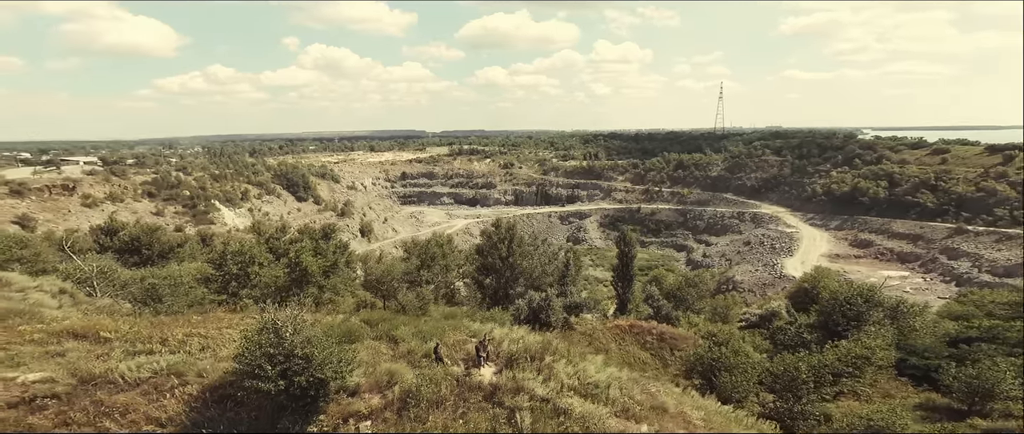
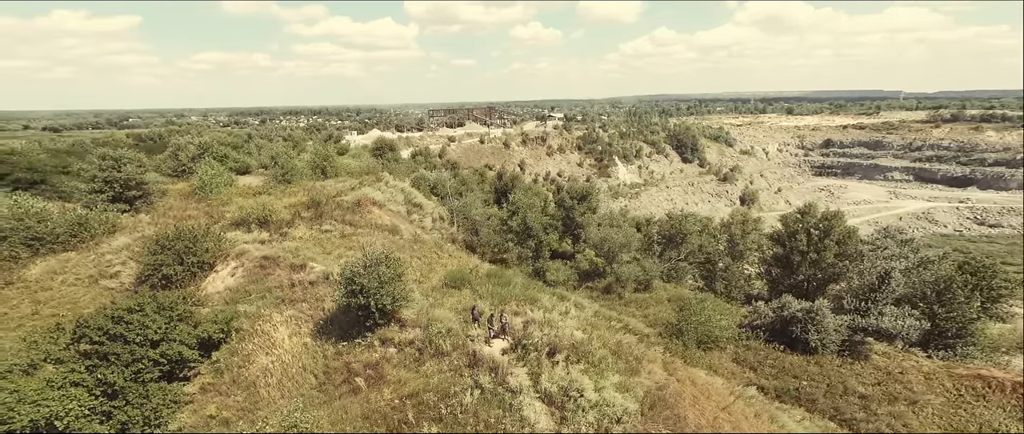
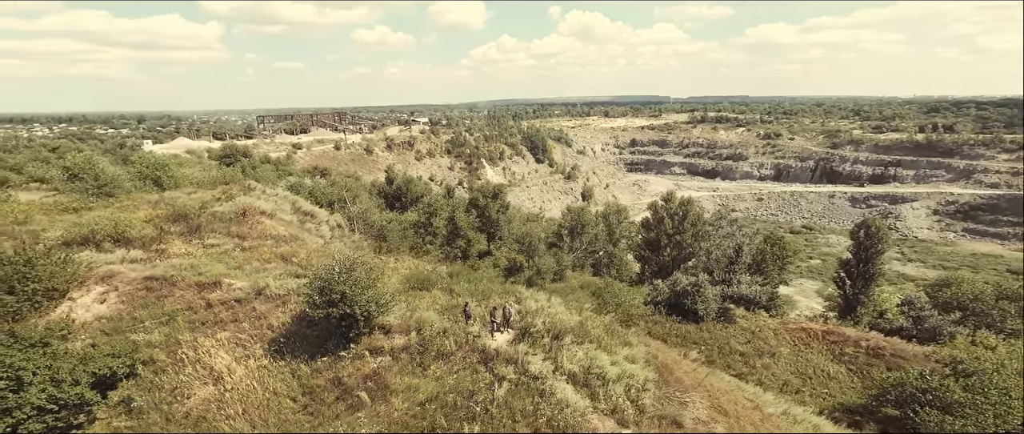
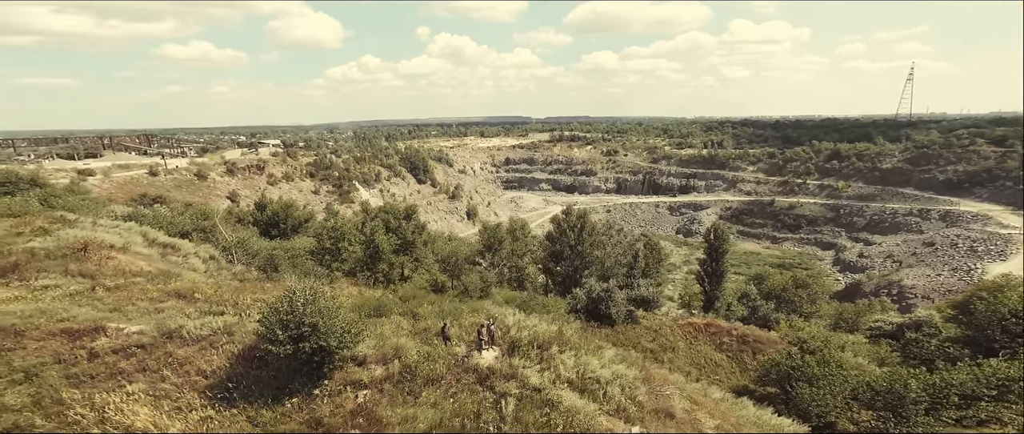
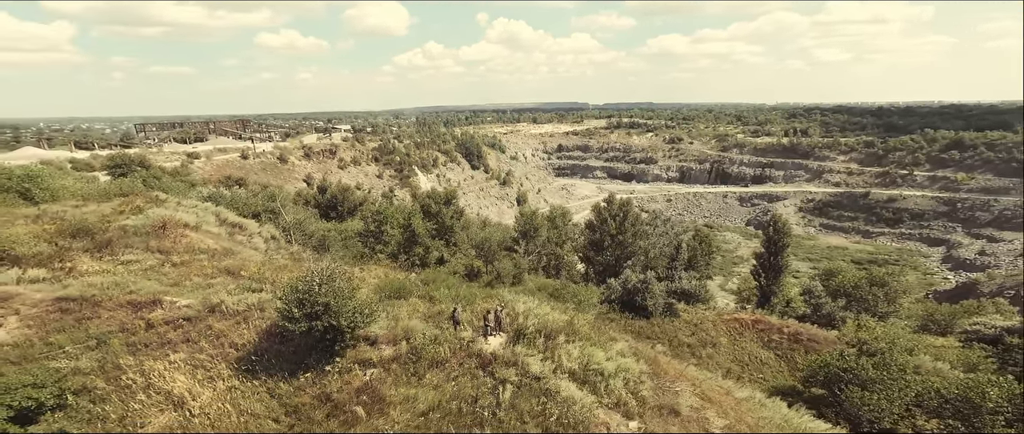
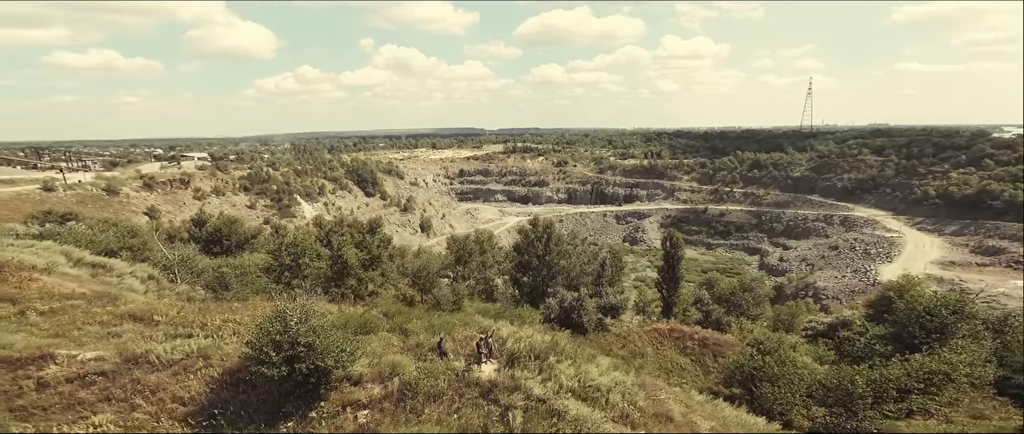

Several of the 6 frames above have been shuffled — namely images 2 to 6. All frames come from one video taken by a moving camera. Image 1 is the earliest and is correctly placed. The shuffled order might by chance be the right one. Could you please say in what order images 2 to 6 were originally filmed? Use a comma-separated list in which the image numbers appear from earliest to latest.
6, 4, 5, 3, 2
